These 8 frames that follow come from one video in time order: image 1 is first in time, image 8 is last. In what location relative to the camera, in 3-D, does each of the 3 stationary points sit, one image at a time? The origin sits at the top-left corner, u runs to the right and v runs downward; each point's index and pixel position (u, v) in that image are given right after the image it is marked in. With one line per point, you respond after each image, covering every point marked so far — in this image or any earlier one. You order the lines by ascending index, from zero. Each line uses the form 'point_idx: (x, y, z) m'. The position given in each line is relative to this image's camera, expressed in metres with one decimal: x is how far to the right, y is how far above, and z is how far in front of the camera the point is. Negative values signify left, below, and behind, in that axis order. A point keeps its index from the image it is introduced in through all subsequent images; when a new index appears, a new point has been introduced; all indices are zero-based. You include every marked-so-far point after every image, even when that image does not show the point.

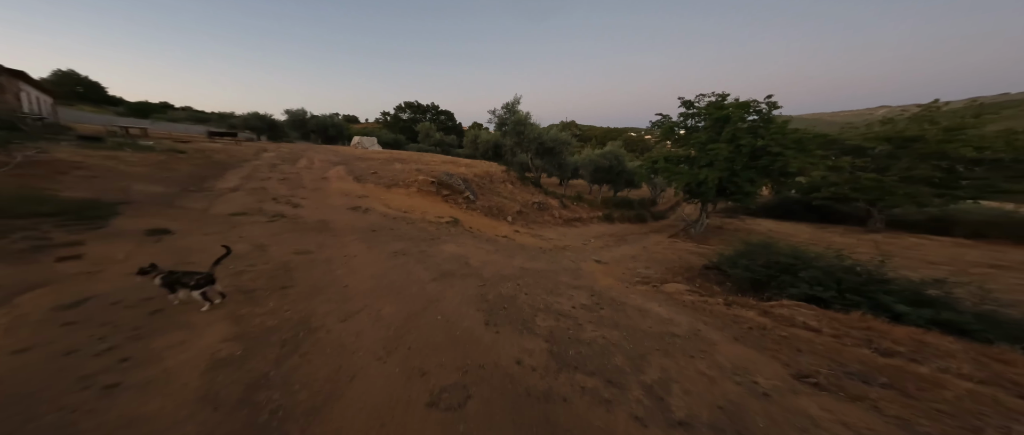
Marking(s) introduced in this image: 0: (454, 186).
0: (-2.3, +1.0, +13.2) m
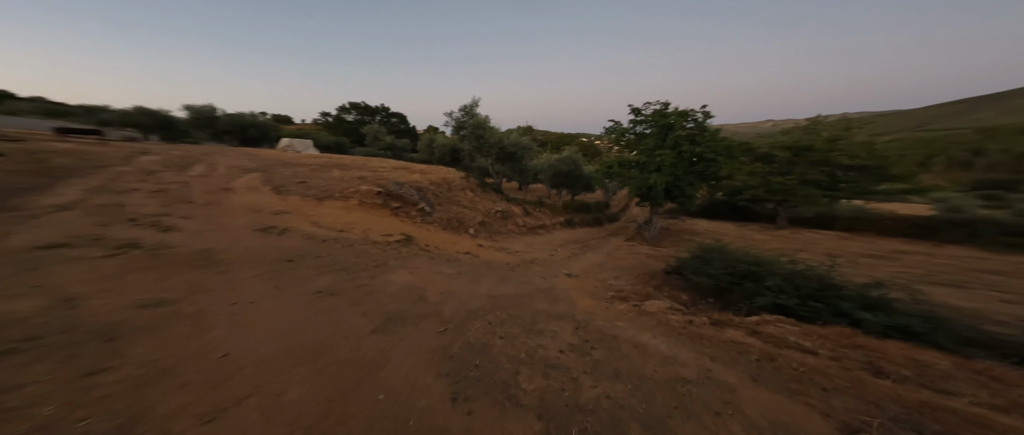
0: (-3.6, +0.6, +11.6) m
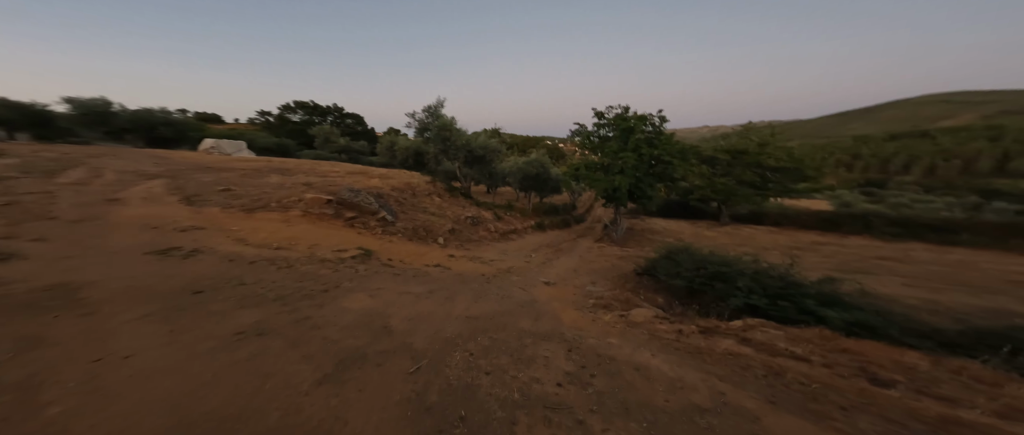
0: (-4.4, +0.3, +10.5) m
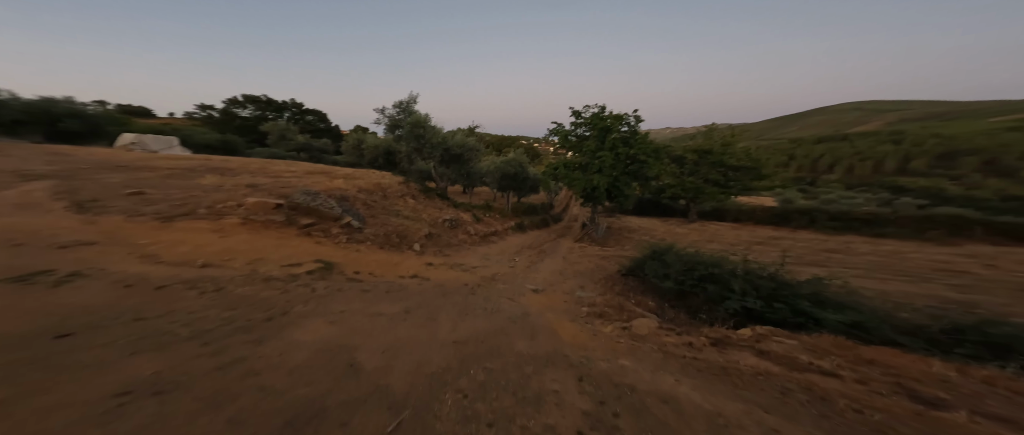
0: (-4.8, +0.2, +9.3) m
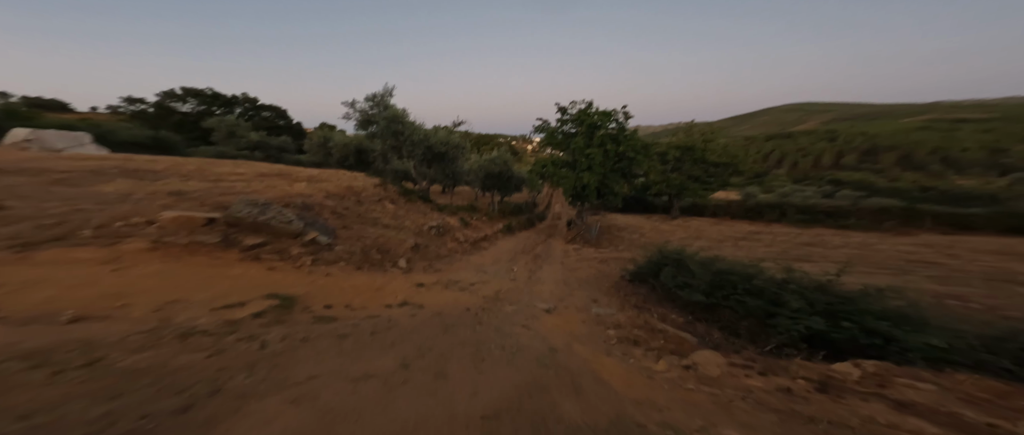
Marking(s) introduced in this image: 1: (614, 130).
0: (-4.7, -0.1, +7.4) m
1: (+5.6, +4.8, +20.0) m
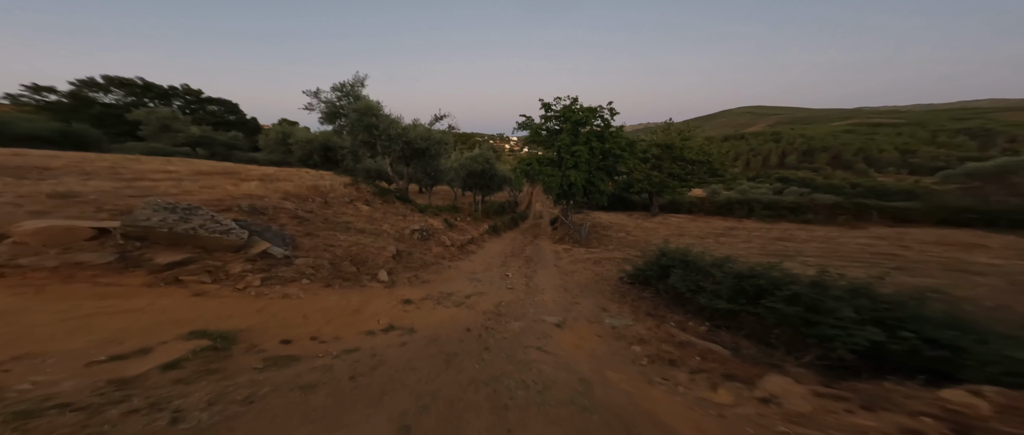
0: (-4.6, -0.2, +5.8) m
1: (+4.5, +4.8, +19.2) m
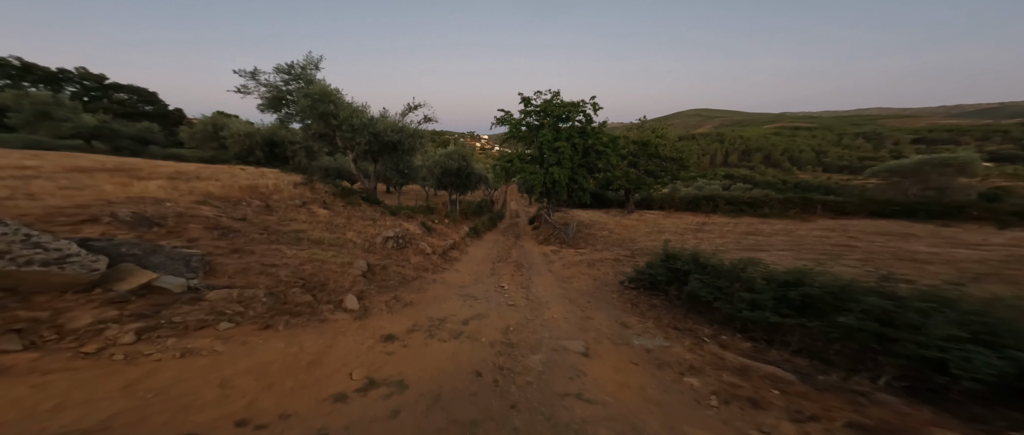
0: (-4.3, -0.3, +3.8) m
1: (+3.4, +4.8, +18.0) m
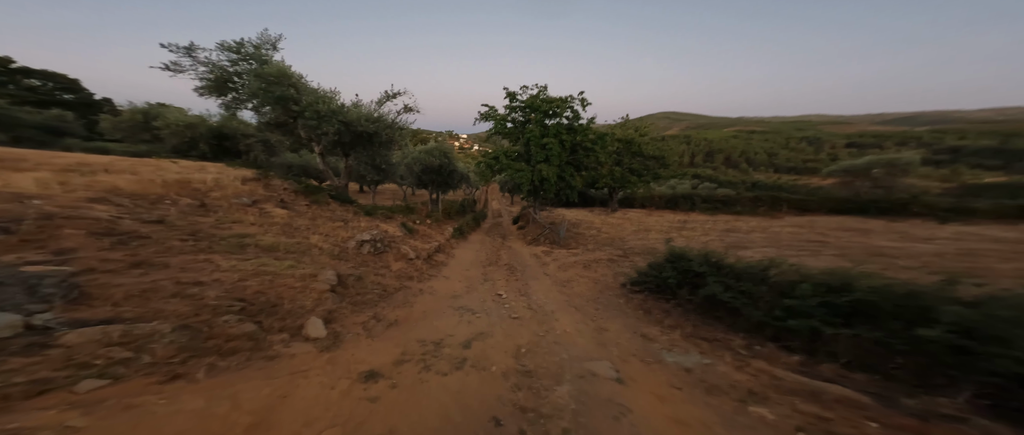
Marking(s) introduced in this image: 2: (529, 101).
0: (-4.0, -0.3, +2.4) m
1: (+2.6, +4.9, +17.2) m
2: (+0.7, +5.6, +16.8) m
